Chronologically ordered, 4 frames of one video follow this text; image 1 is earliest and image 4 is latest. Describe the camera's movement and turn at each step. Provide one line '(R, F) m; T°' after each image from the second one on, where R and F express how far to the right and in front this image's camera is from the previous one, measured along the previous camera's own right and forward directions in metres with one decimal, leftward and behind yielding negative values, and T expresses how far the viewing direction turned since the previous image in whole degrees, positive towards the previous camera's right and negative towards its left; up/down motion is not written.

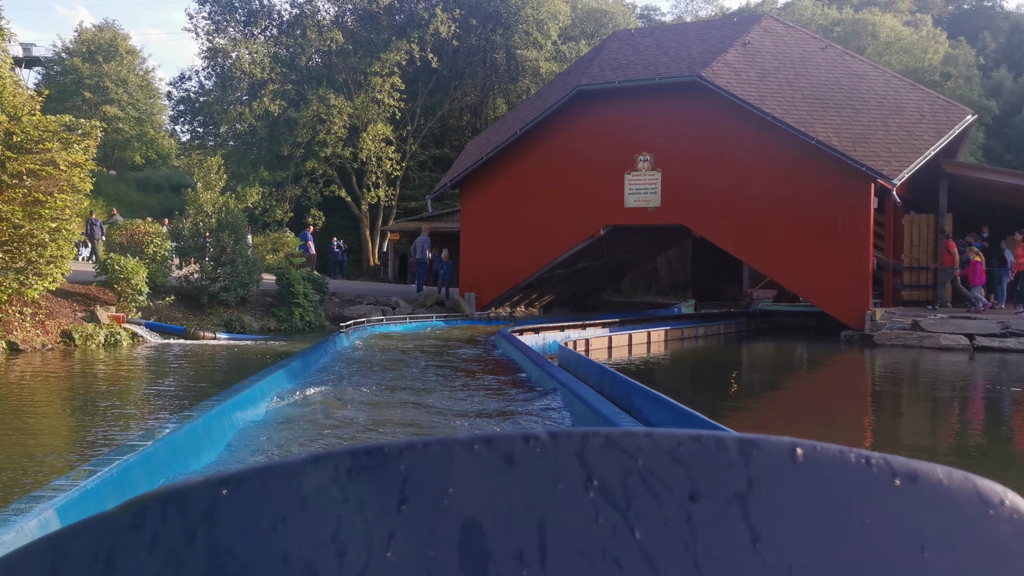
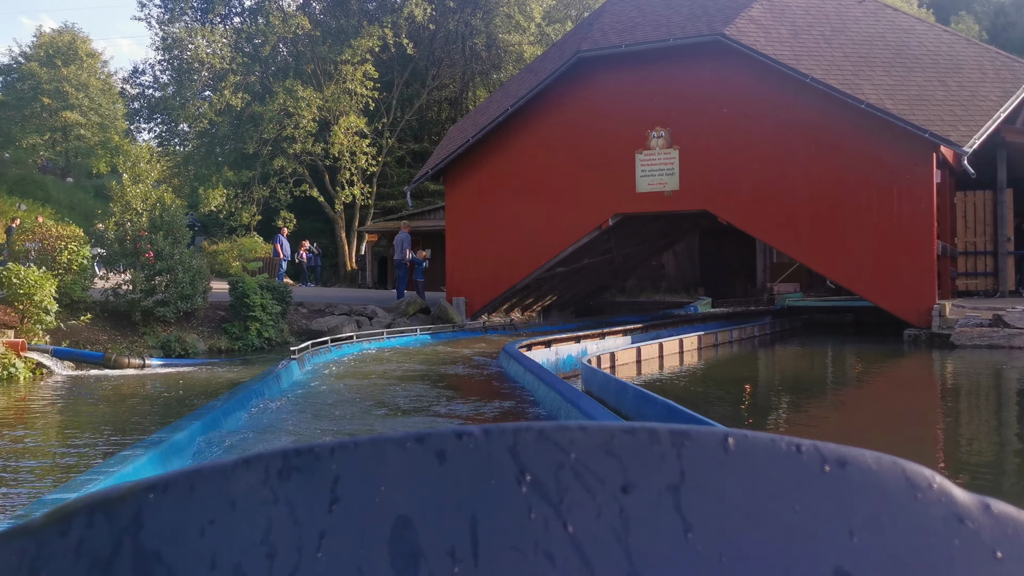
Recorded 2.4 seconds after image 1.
(-0.1, +0.6) m; +1°
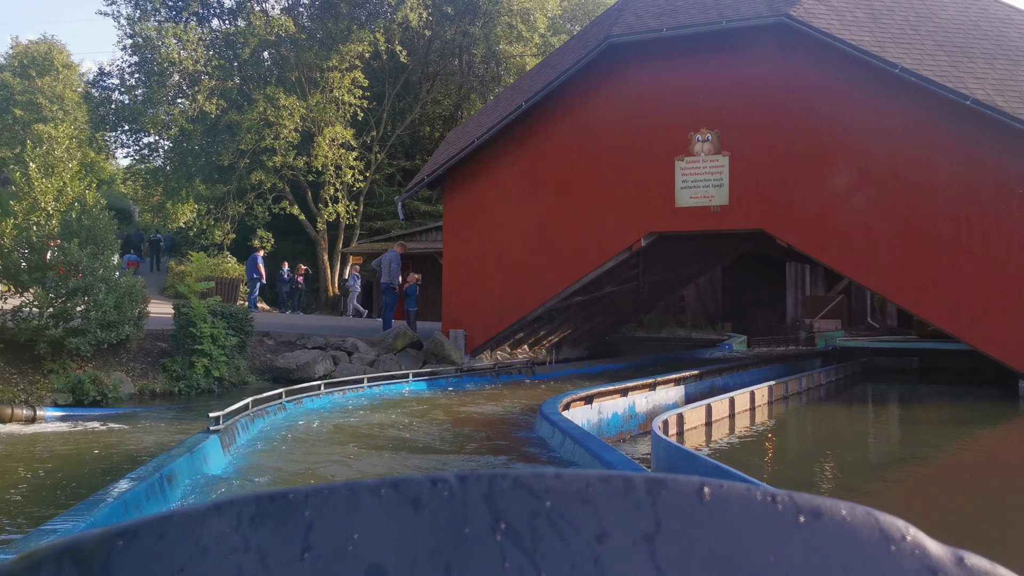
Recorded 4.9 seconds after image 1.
(-0.1, +0.7) m; +1°
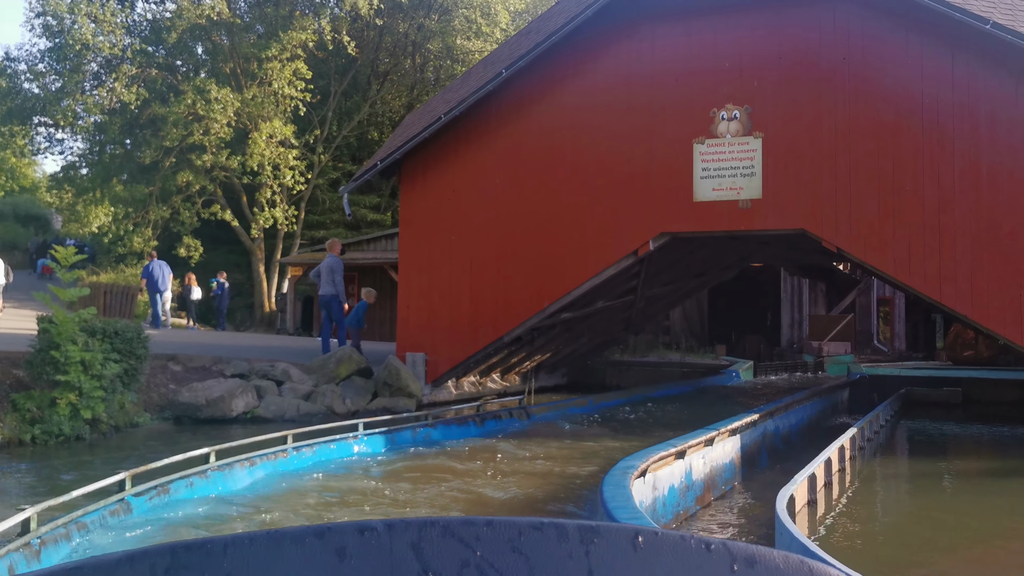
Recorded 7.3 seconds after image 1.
(-0.1, +0.7) m; +4°
